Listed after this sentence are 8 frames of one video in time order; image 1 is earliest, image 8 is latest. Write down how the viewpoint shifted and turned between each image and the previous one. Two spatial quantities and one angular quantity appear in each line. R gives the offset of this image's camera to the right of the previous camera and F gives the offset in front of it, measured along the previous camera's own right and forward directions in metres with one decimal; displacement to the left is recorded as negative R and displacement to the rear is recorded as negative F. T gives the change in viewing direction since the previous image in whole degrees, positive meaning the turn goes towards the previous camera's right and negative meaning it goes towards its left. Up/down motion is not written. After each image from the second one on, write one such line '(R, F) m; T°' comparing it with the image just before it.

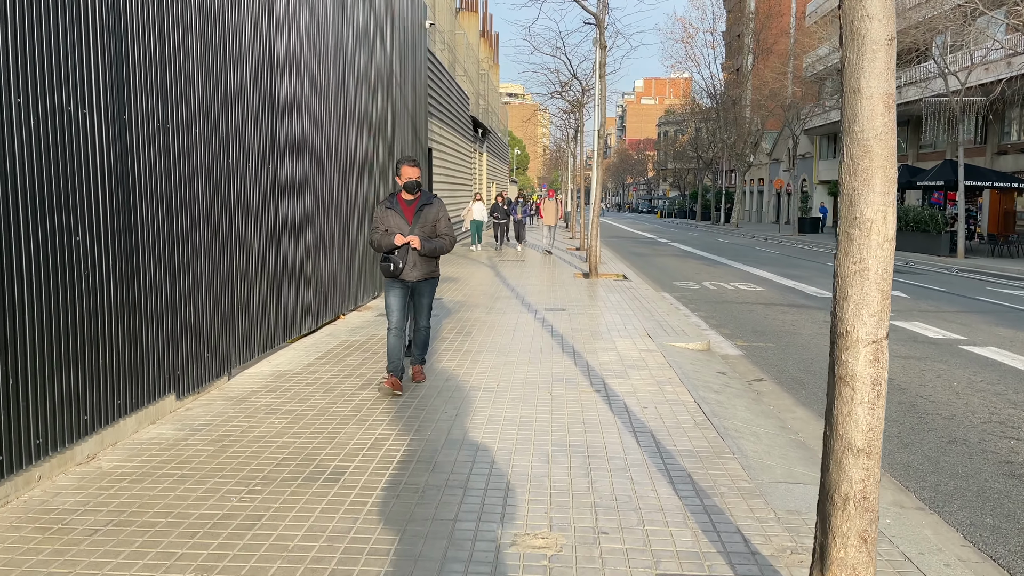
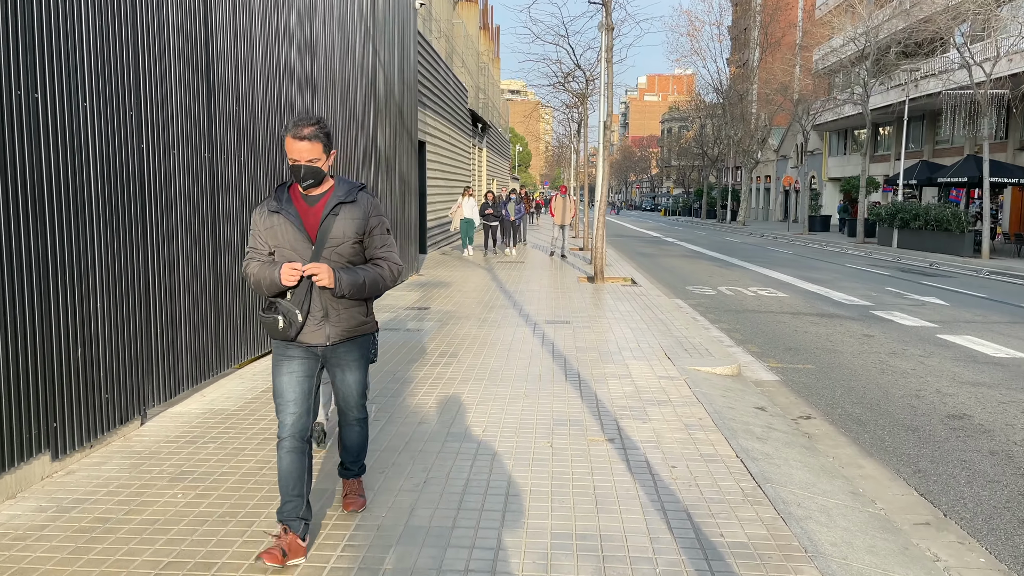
(+0.1, +1.3) m; 0°
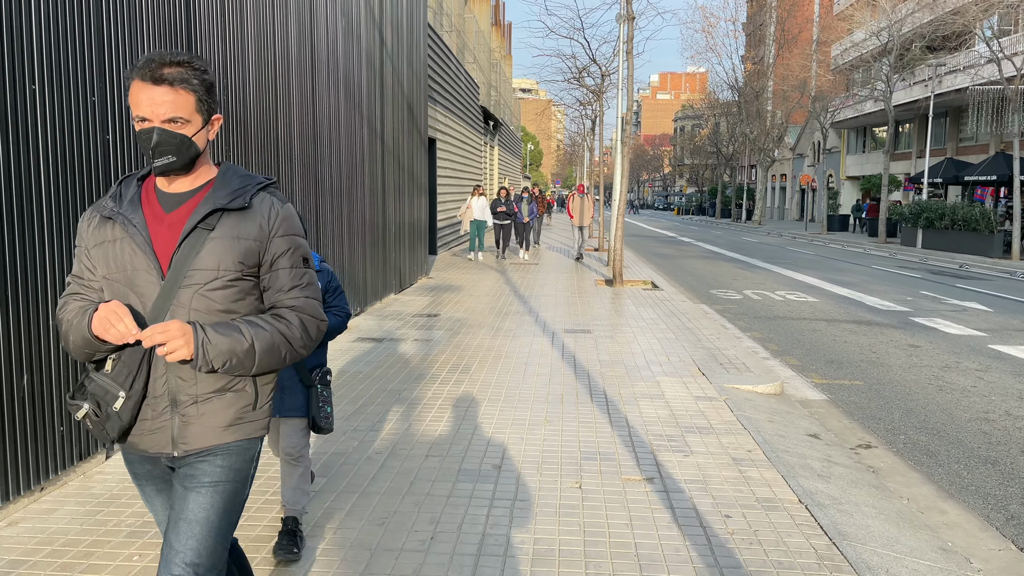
(-0.1, +0.7) m; -1°
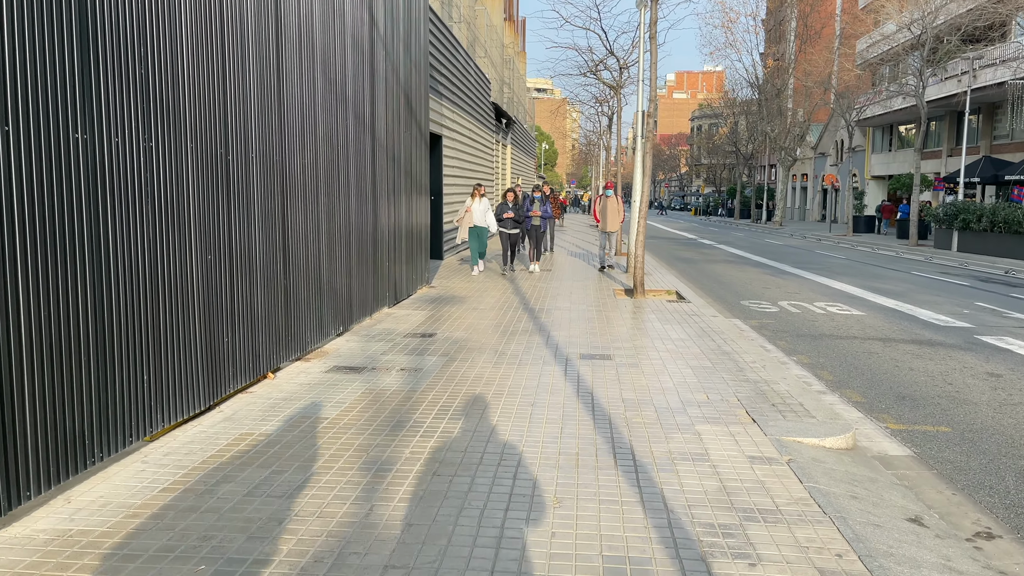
(+0.1, +1.3) m; -1°
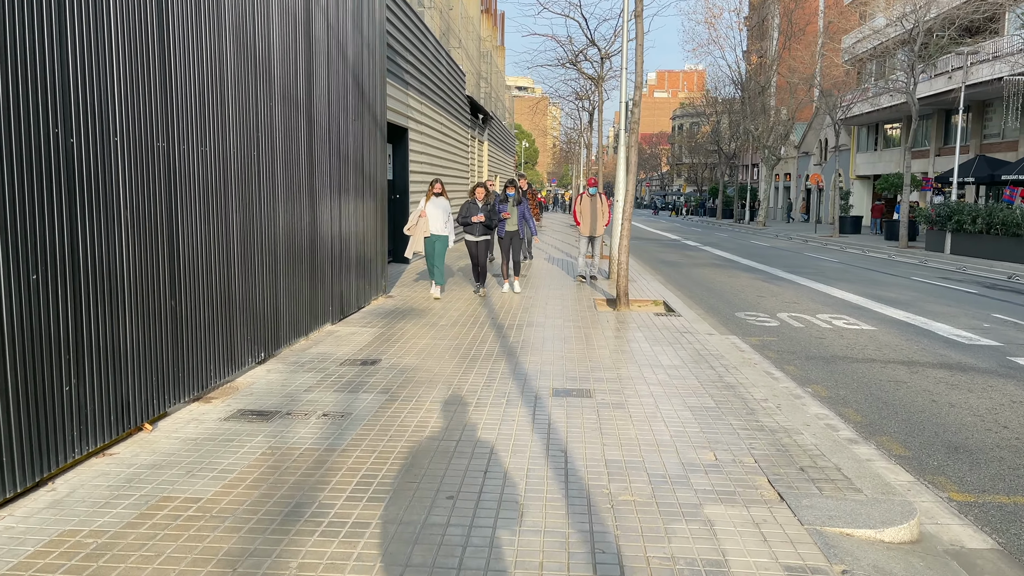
(+0.2, +1.4) m; +1°
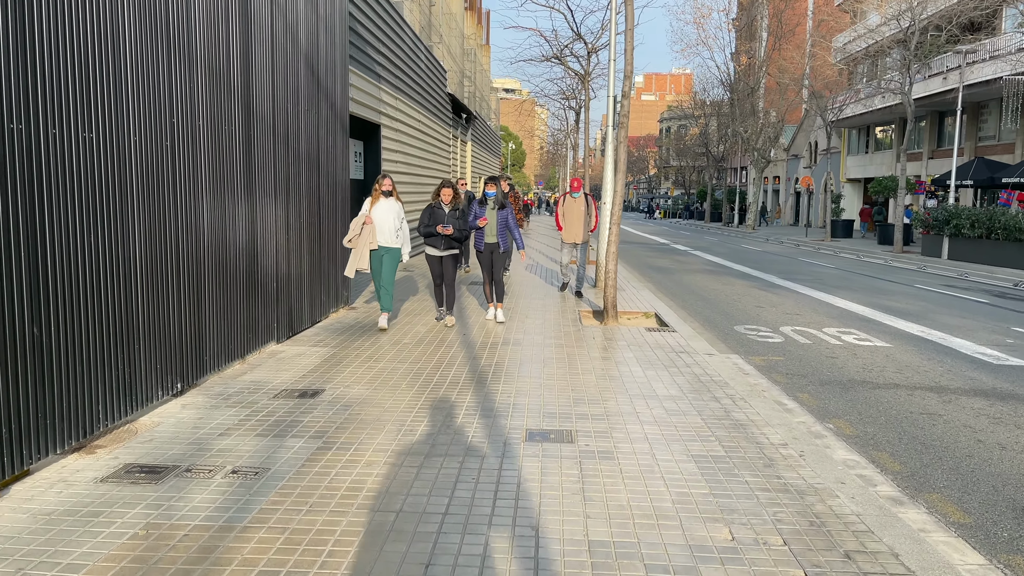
(+0.1, +1.0) m; +1°
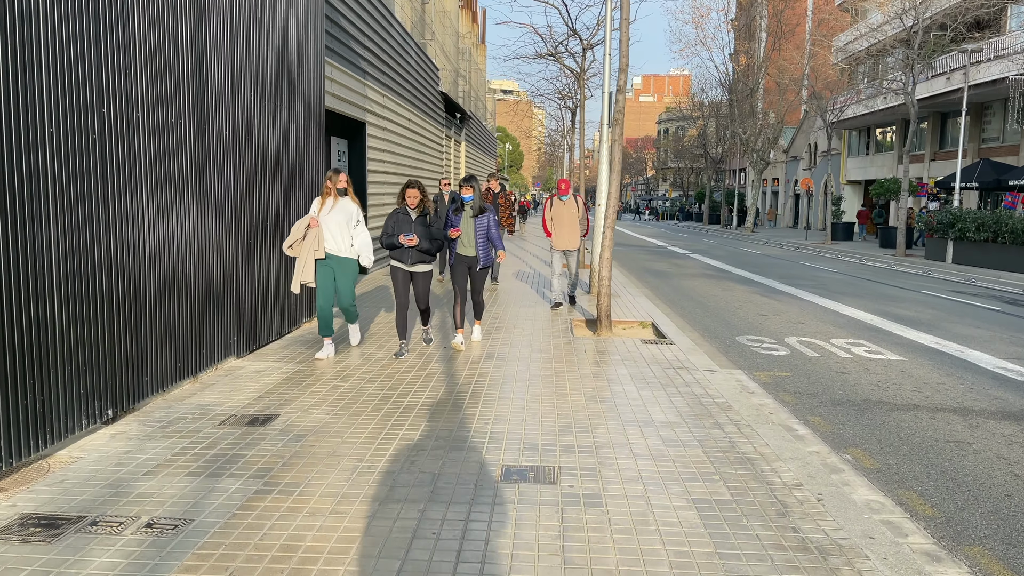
(+0.1, +0.6) m; 0°
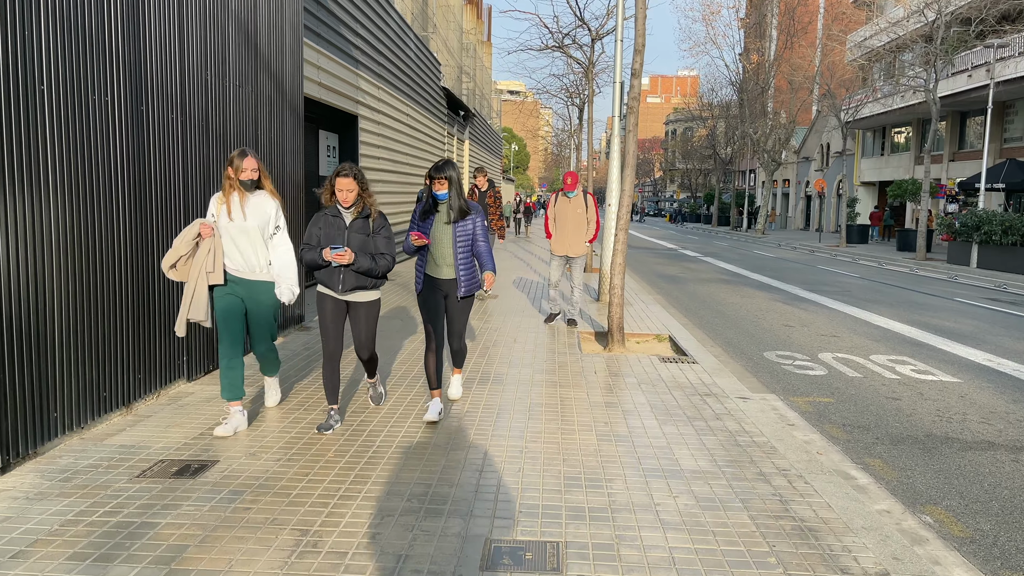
(+0.1, +1.0) m; 0°
